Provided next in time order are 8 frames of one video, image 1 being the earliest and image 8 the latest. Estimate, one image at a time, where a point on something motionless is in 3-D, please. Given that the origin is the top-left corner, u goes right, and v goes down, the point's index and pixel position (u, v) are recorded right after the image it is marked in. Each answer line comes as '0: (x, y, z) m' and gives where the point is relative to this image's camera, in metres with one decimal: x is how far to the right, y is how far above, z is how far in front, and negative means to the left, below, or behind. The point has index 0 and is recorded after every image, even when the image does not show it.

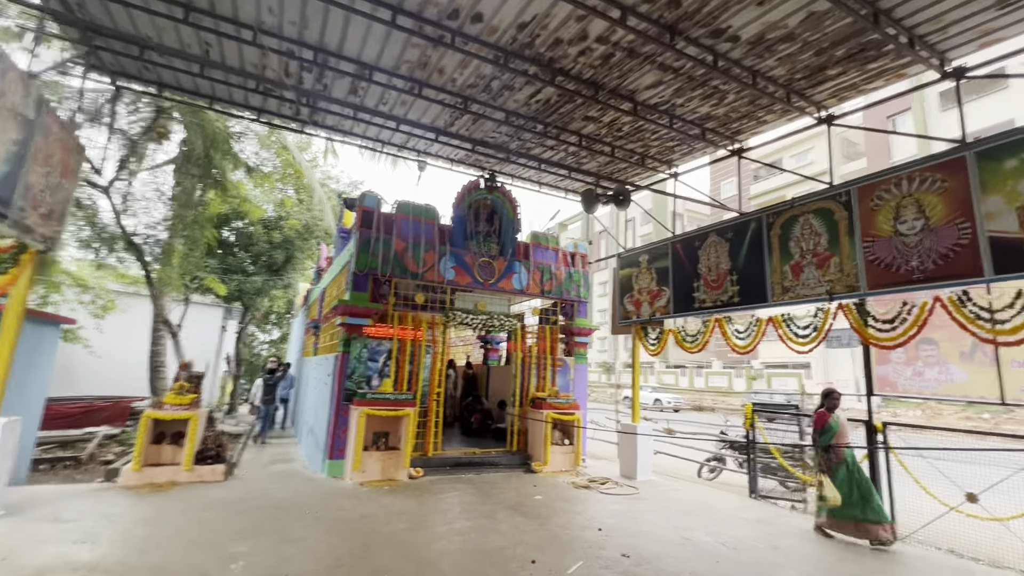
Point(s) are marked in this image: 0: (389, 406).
0: (-1.8, -1.7, +6.9) m
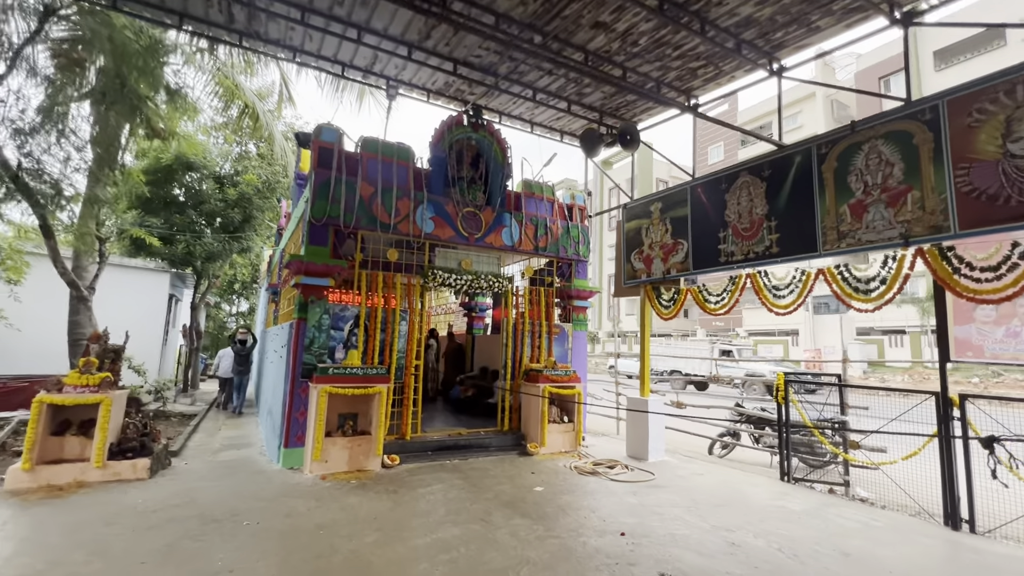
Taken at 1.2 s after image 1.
0: (-1.9, -1.2, +5.7) m
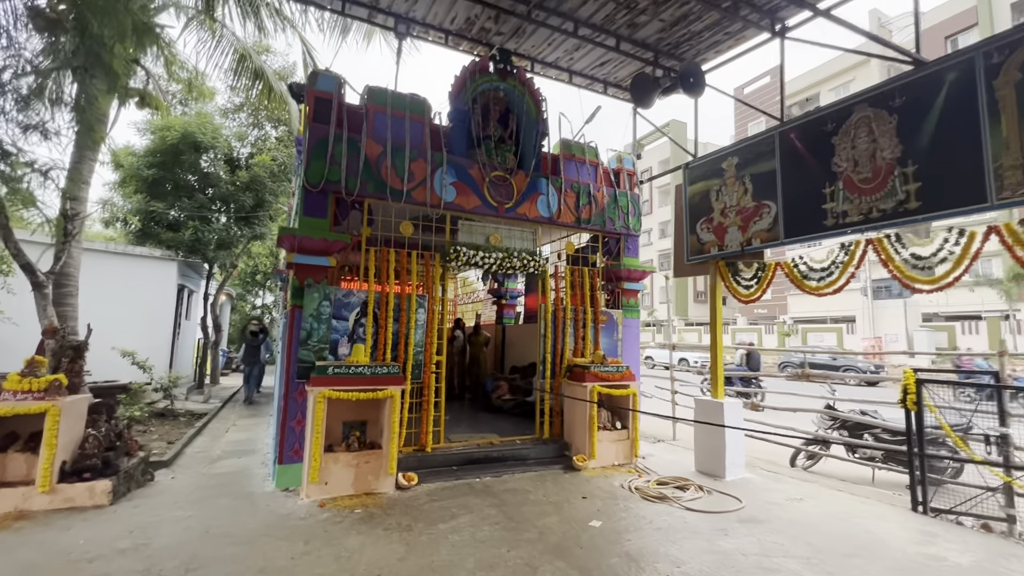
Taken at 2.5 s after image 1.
0: (-1.5, -1.0, +4.6) m
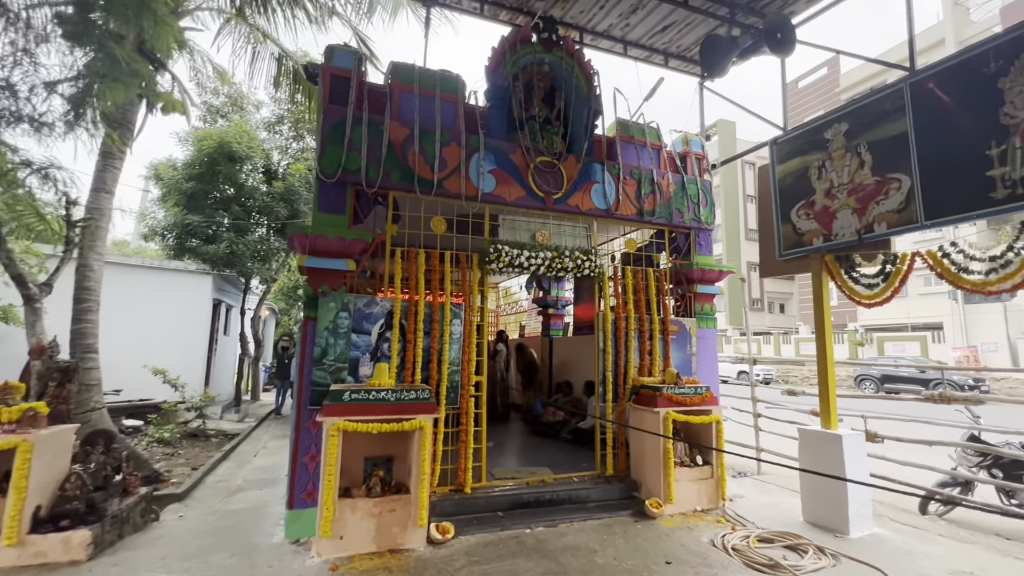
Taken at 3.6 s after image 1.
0: (-1.0, -1.0, +3.7) m
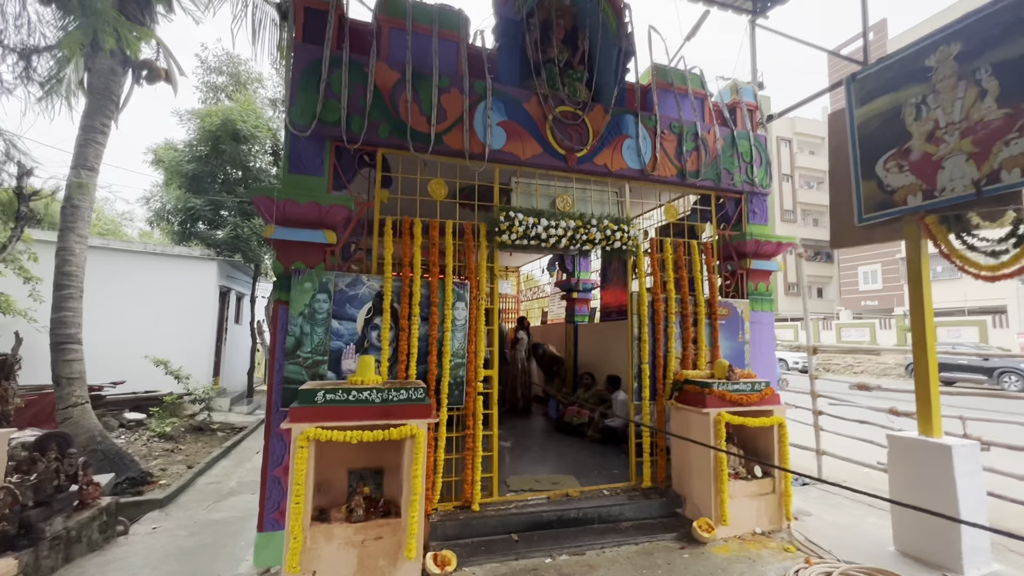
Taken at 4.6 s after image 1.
0: (-0.9, -0.8, +3.0) m
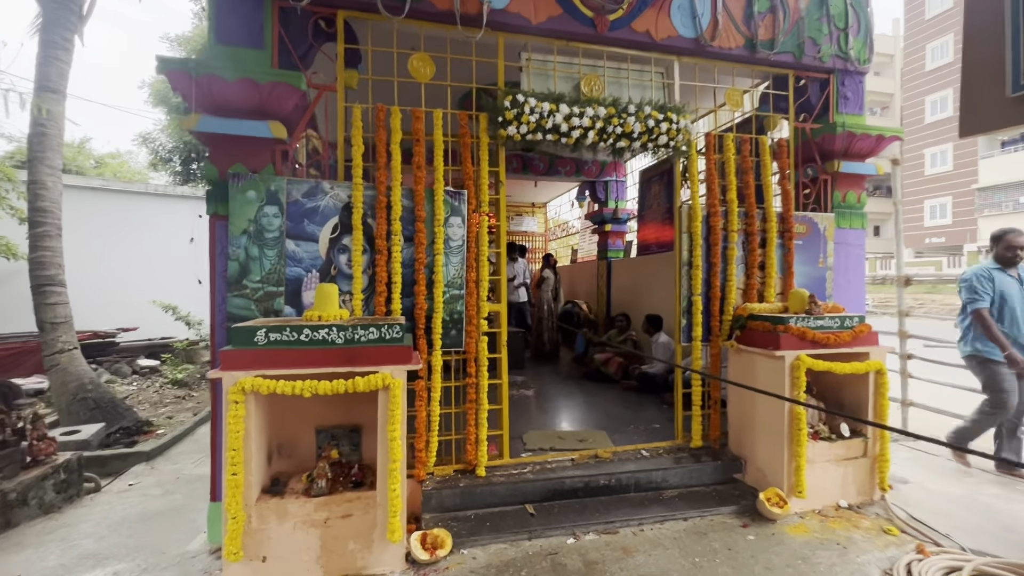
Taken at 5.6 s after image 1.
0: (-0.9, -0.4, +2.3) m
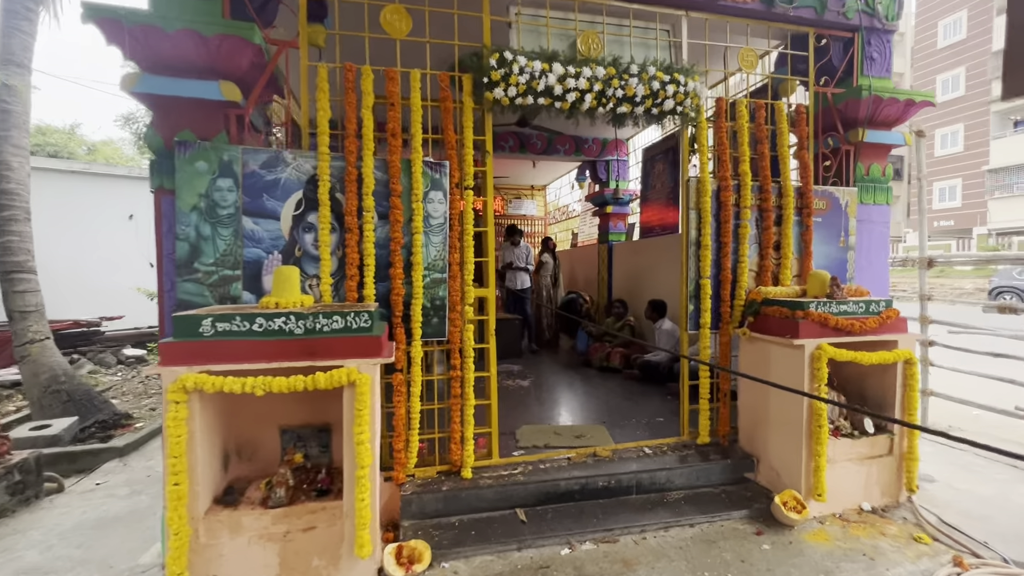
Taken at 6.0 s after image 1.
0: (-1.0, -0.3, +2.0) m
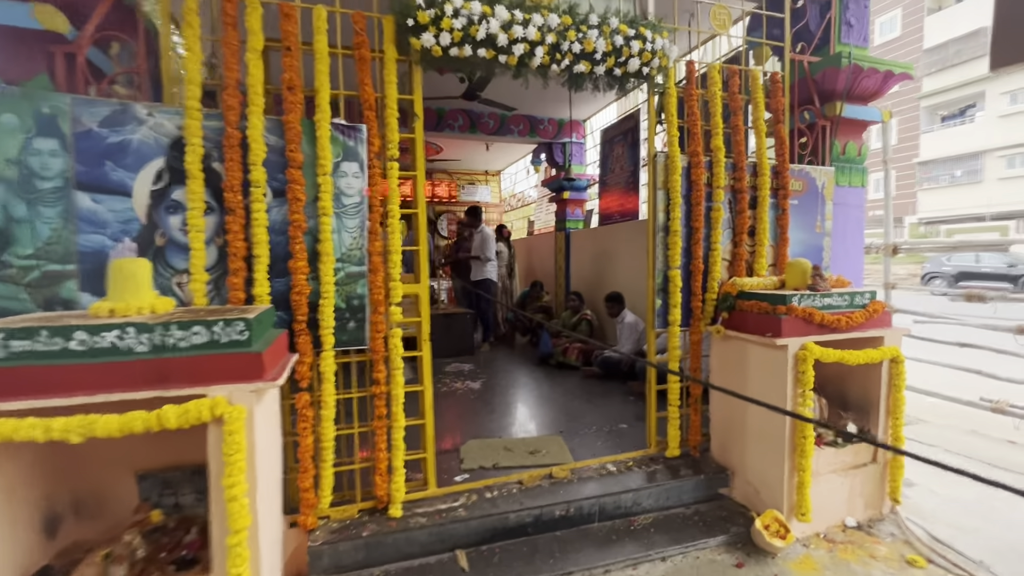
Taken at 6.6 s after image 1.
0: (-1.2, -0.3, +1.4) m
